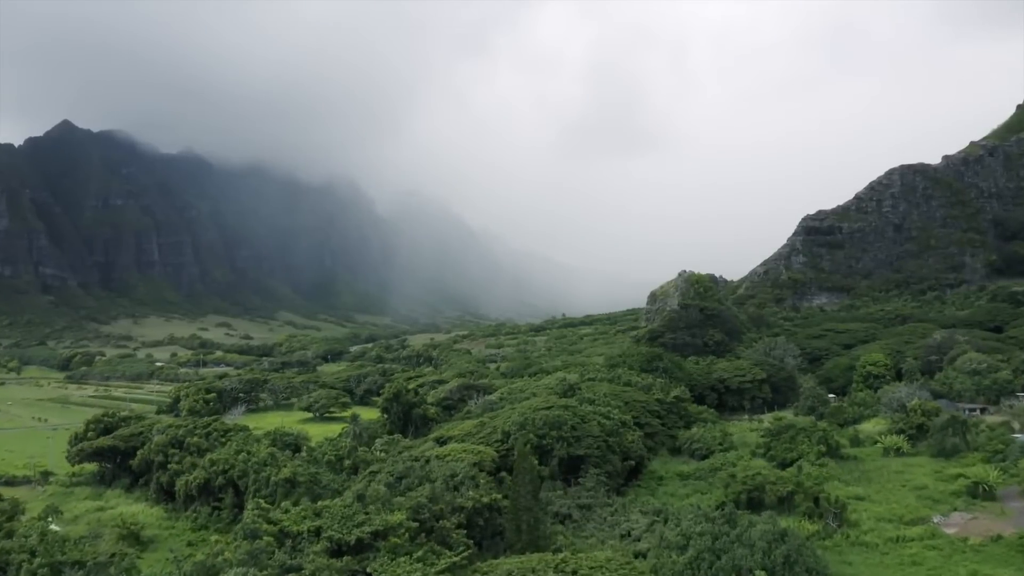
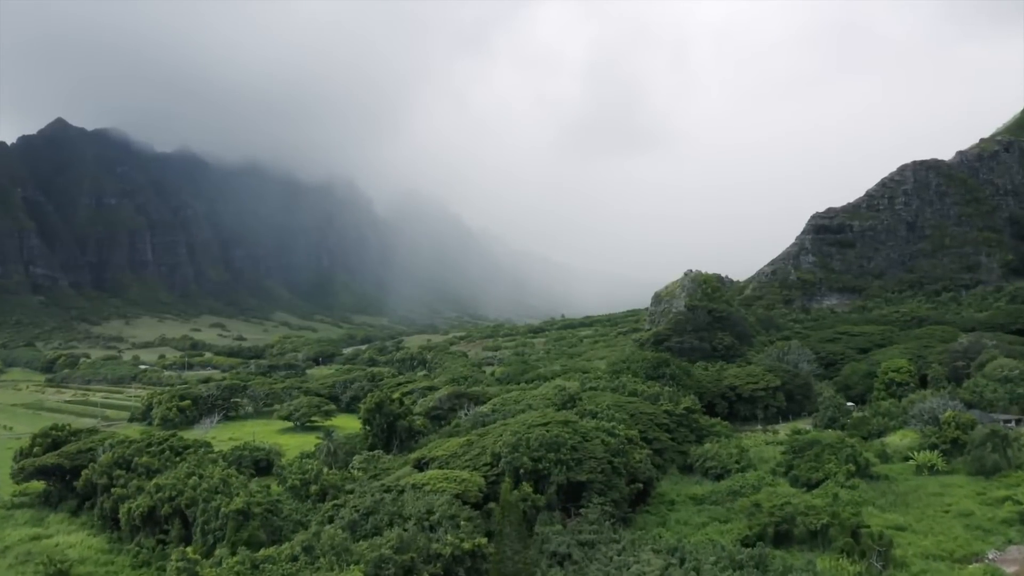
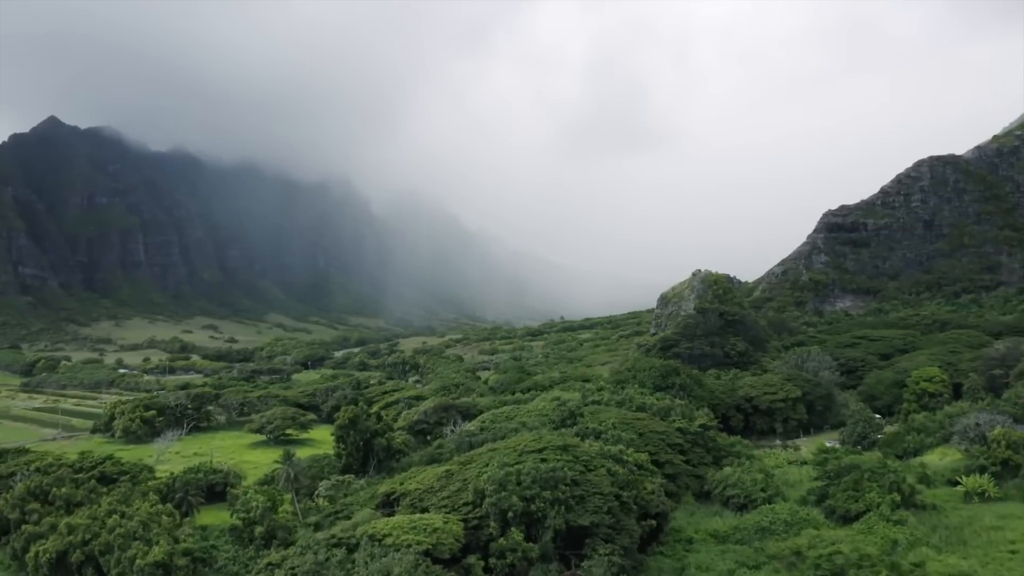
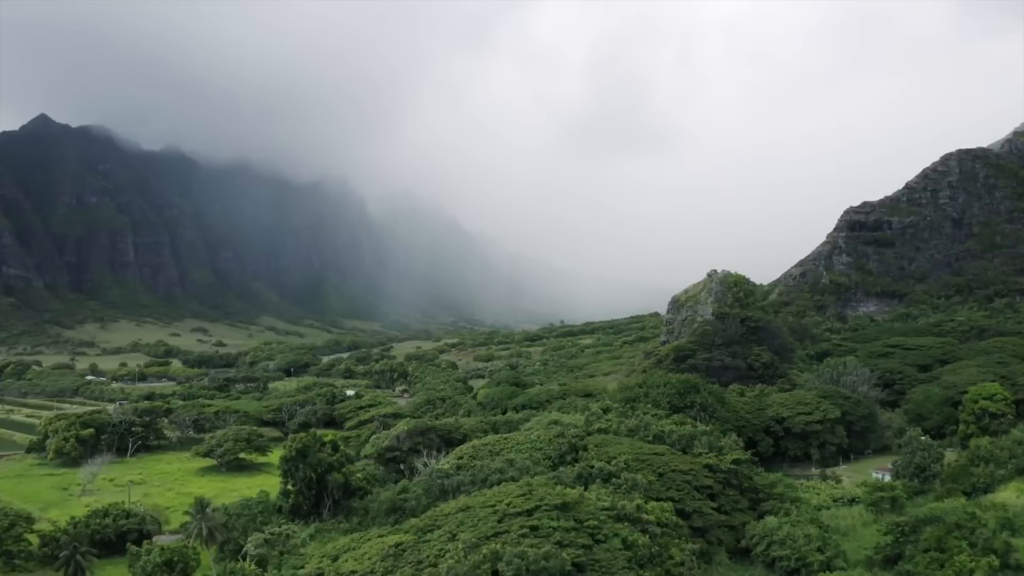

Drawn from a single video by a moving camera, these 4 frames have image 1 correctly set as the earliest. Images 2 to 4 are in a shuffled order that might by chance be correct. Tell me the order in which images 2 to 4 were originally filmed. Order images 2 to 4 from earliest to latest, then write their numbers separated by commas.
2, 3, 4
